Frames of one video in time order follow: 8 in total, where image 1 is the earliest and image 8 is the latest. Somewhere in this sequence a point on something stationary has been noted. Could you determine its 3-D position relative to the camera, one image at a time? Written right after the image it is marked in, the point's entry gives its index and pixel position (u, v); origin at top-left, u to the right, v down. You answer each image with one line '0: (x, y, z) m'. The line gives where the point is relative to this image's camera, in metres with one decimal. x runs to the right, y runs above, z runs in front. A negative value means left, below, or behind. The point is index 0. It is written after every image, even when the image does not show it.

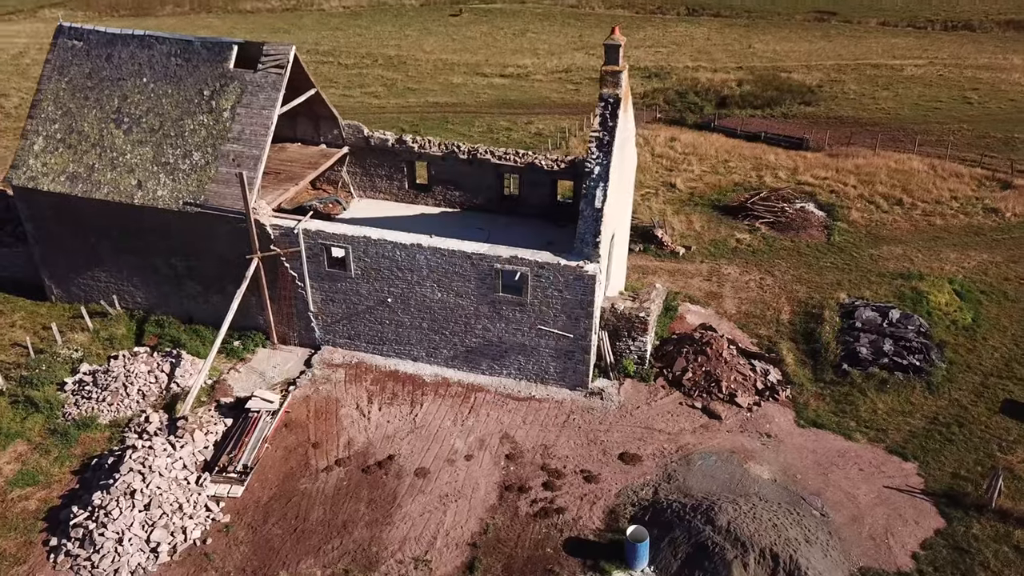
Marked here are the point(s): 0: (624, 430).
0: (+1.9, -2.4, +13.4) m
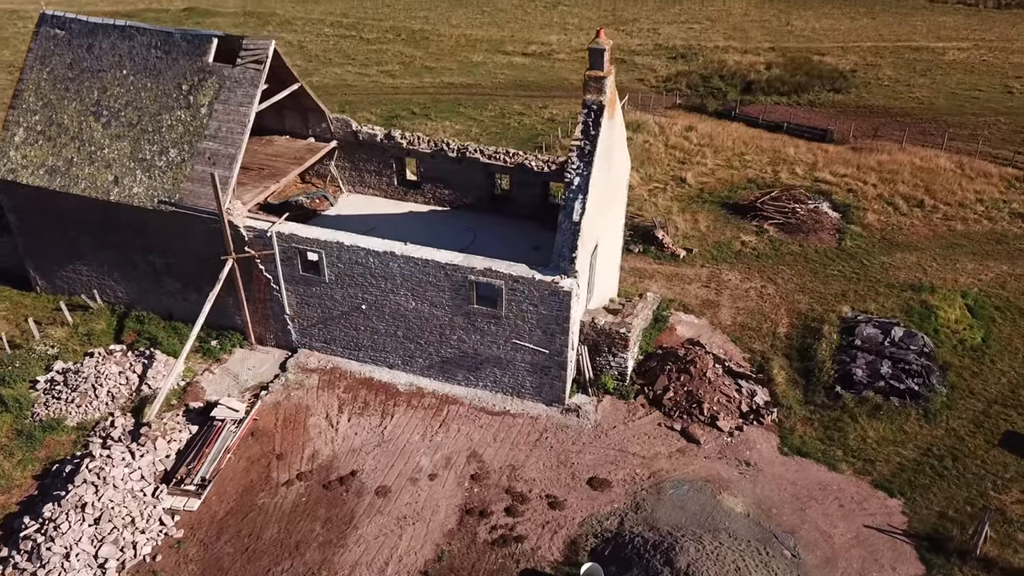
0: (+1.3, -2.6, +12.9) m
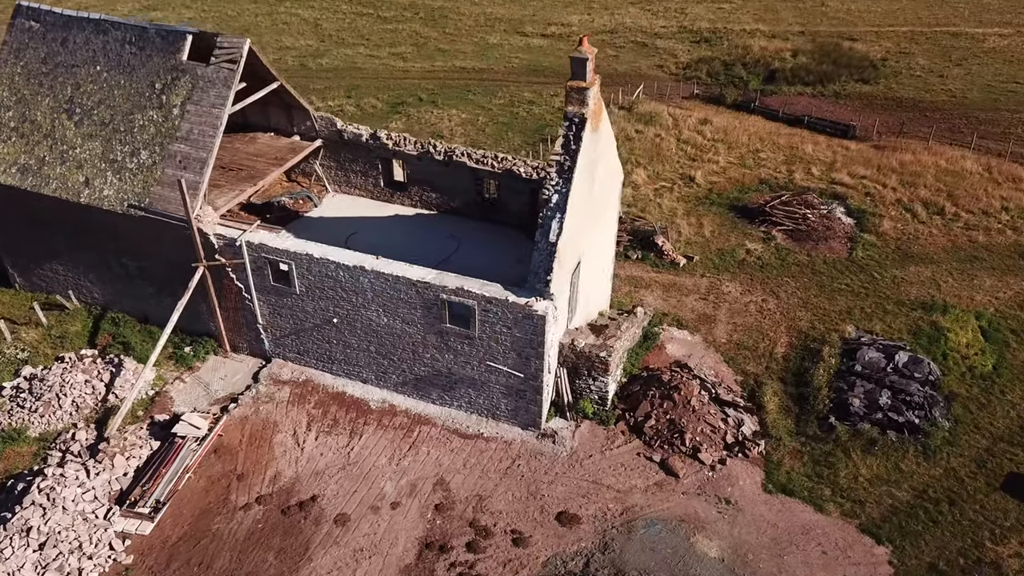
0: (+0.9, -3.0, +12.3) m
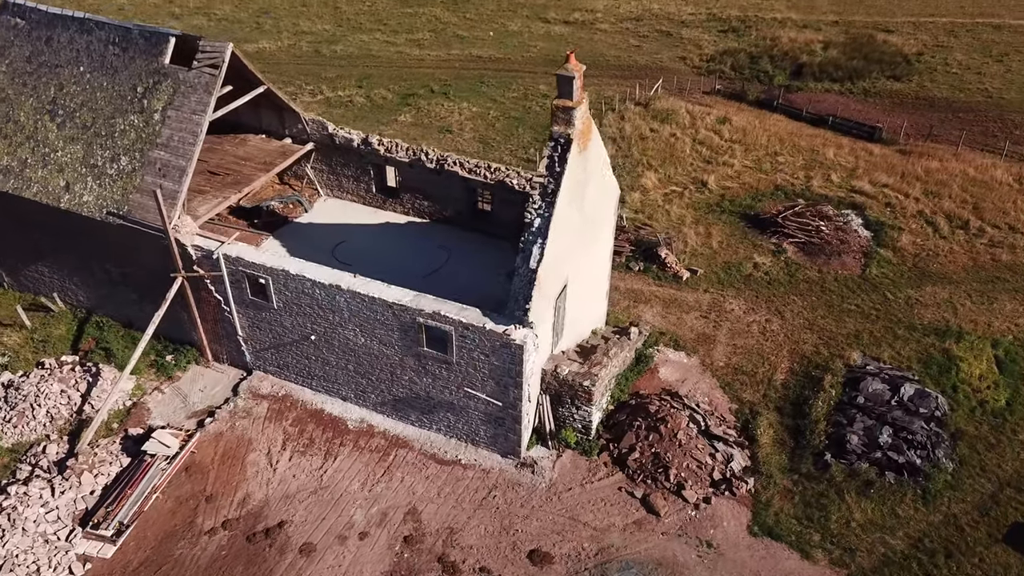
0: (+0.5, -3.4, +11.8) m
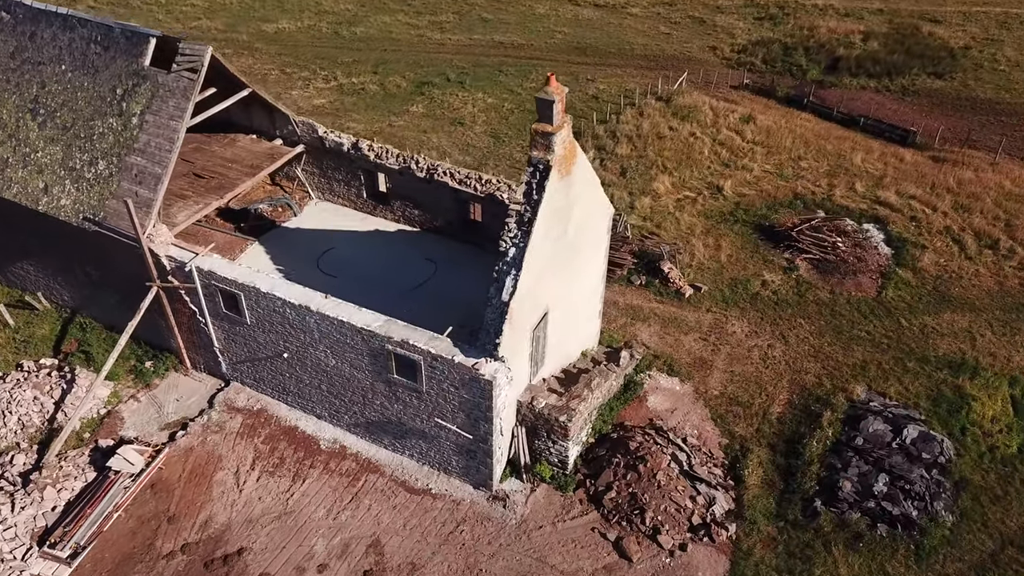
0: (0.0, -3.8, +11.4) m
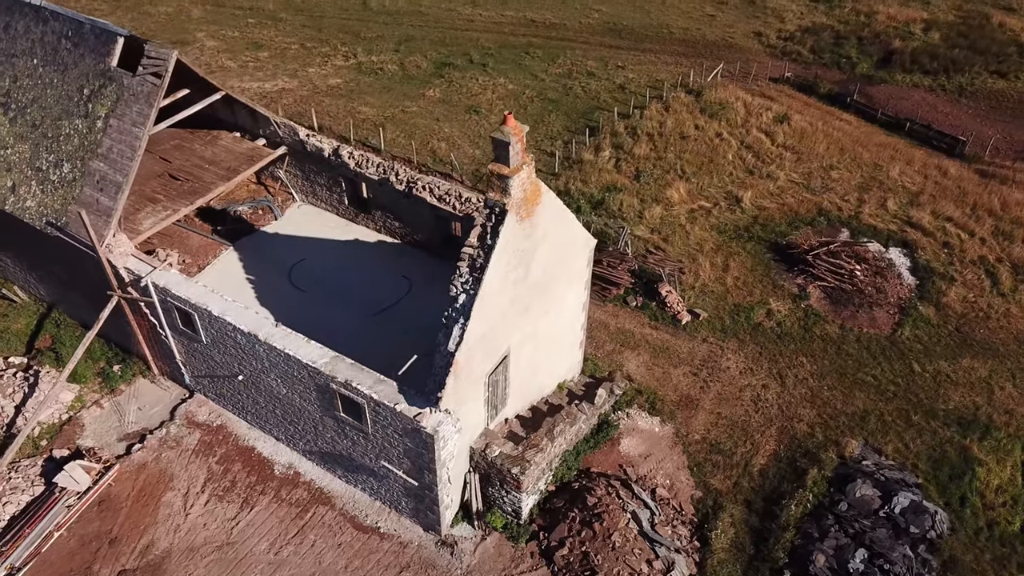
0: (-0.9, -4.4, +10.9) m
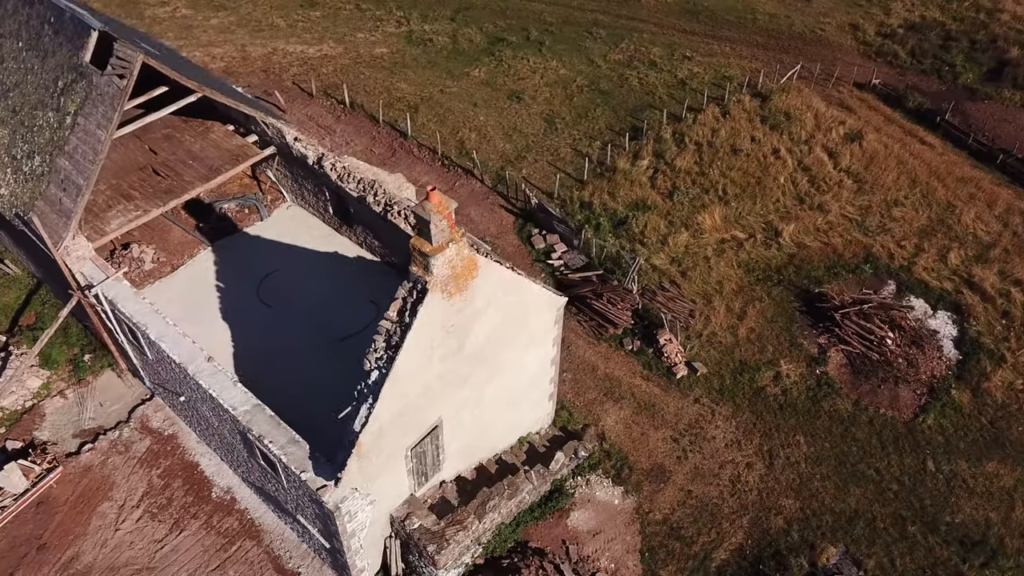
0: (-2.2, -5.2, +10.5) m
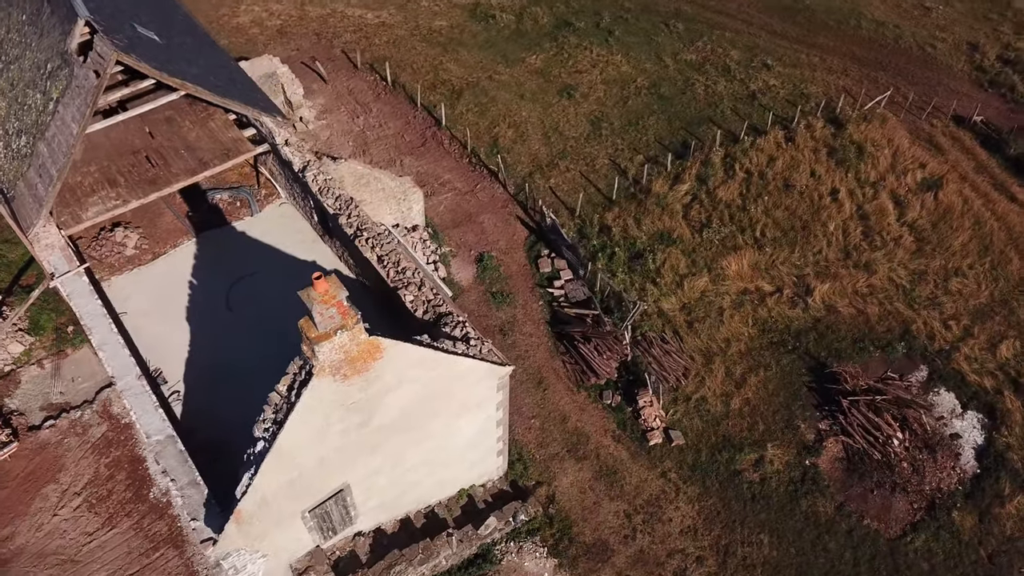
0: (-3.8, -5.7, +10.5) m
